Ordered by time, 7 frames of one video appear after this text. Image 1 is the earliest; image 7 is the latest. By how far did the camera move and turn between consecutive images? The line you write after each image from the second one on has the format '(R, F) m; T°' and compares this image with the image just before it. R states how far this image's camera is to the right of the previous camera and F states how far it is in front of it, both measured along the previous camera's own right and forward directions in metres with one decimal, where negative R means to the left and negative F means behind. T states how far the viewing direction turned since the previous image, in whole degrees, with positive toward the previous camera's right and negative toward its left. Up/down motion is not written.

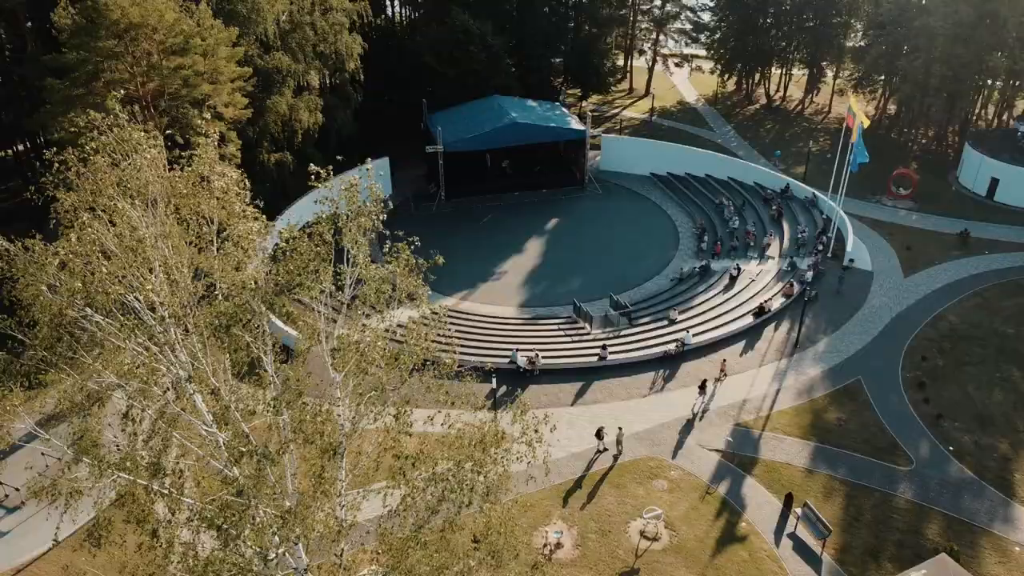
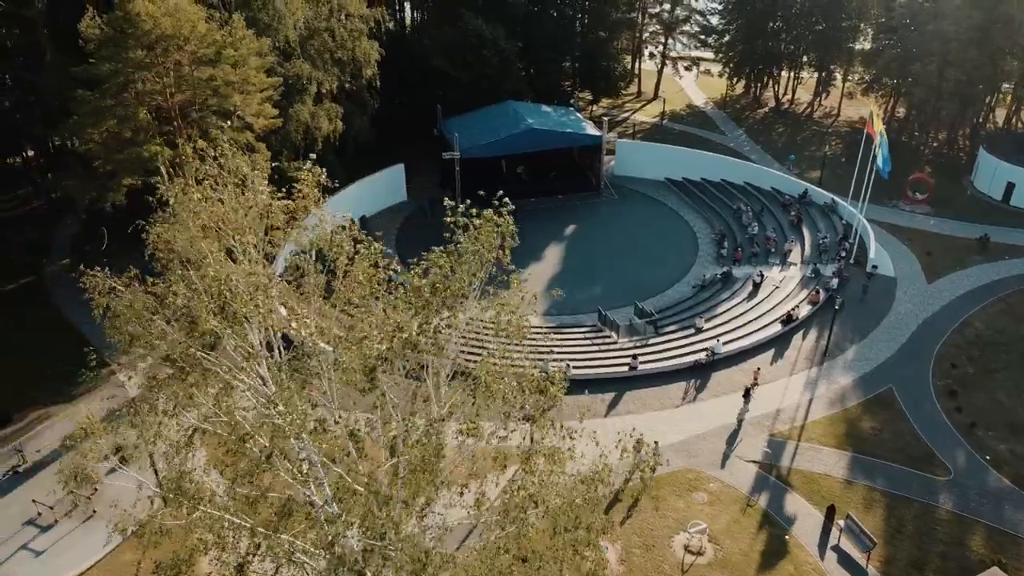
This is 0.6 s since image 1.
(-1.2, +0.2) m; +1°
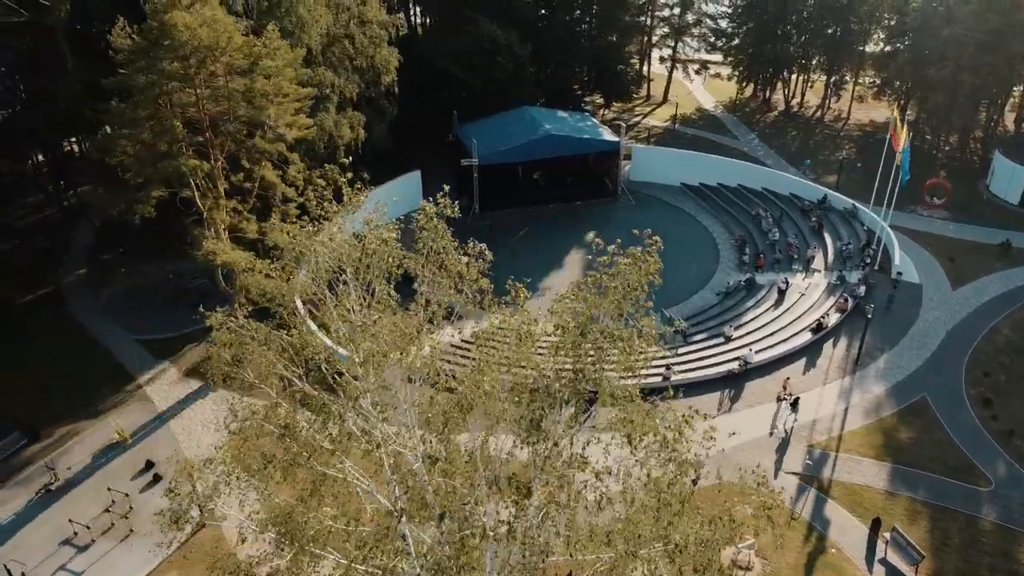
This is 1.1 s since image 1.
(-1.3, +0.2) m; +1°
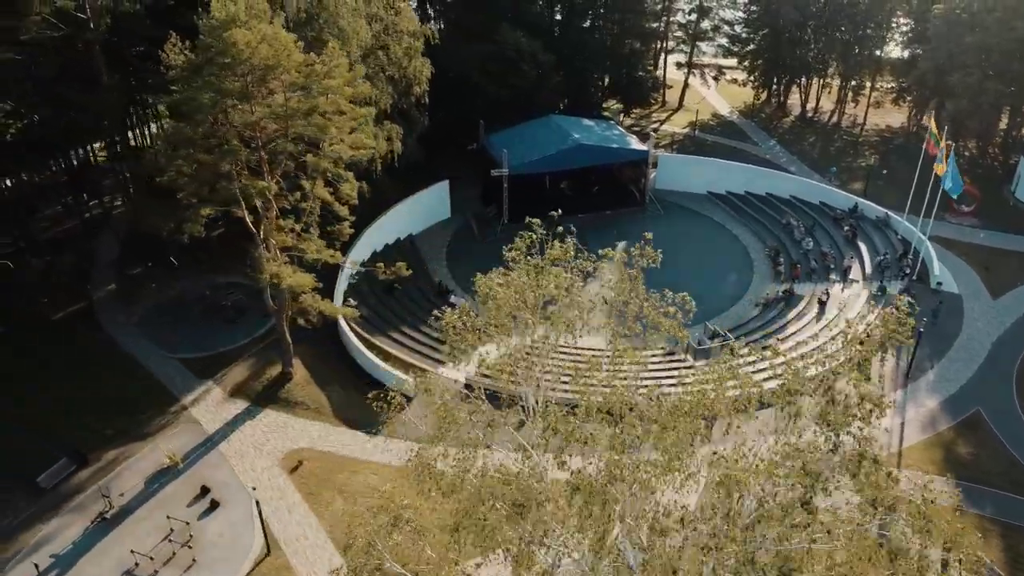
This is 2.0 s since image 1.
(-2.1, +0.3) m; +1°
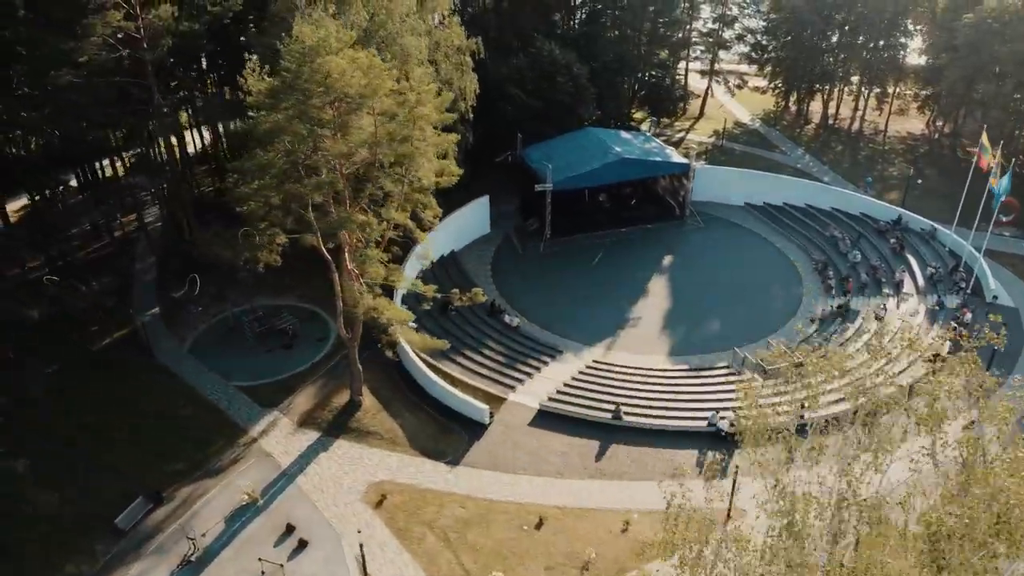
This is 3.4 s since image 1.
(-3.1, +0.5) m; +2°
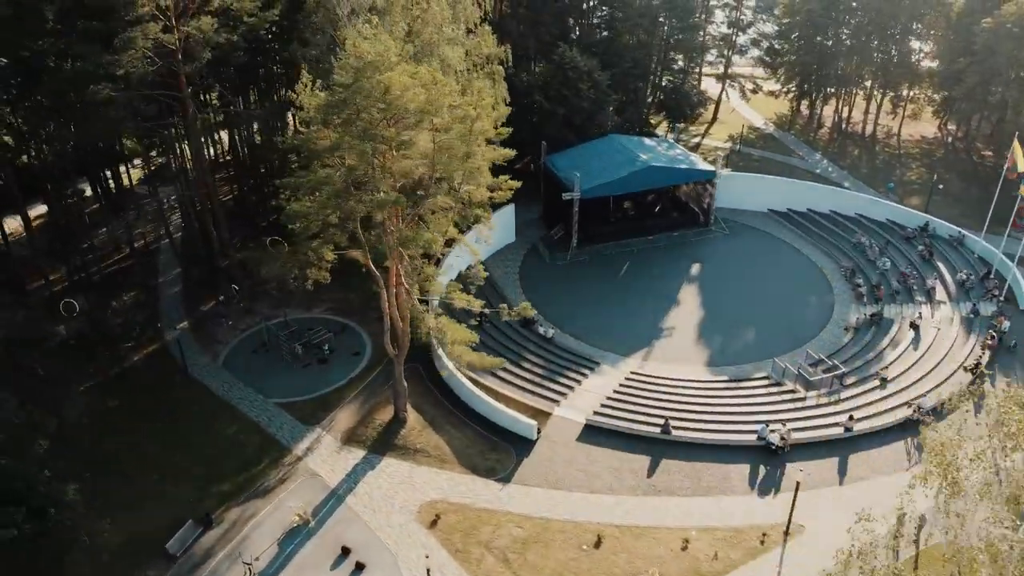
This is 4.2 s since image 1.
(-1.9, +0.3) m; +1°
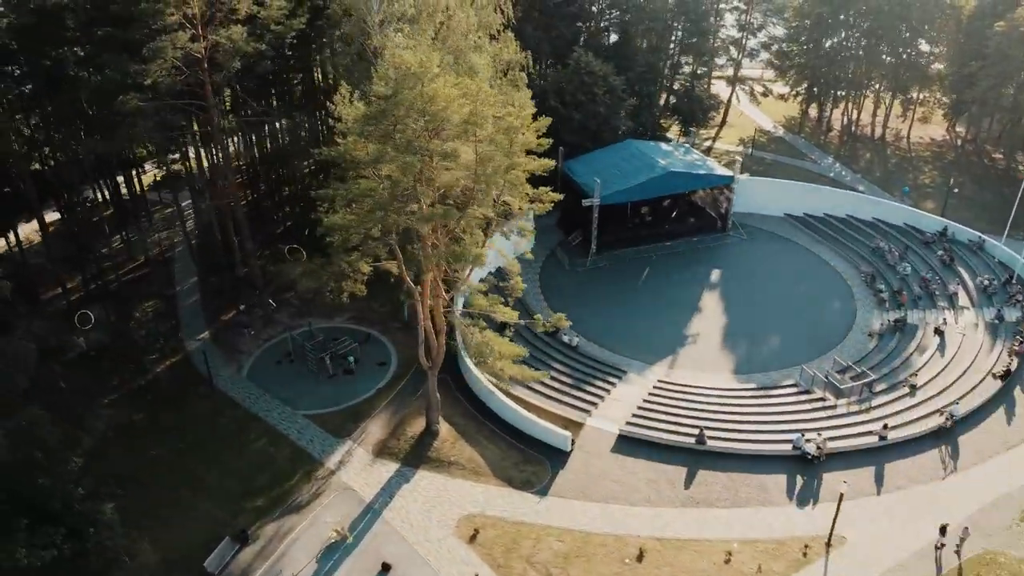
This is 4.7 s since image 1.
(-1.3, +0.2) m; +1°
